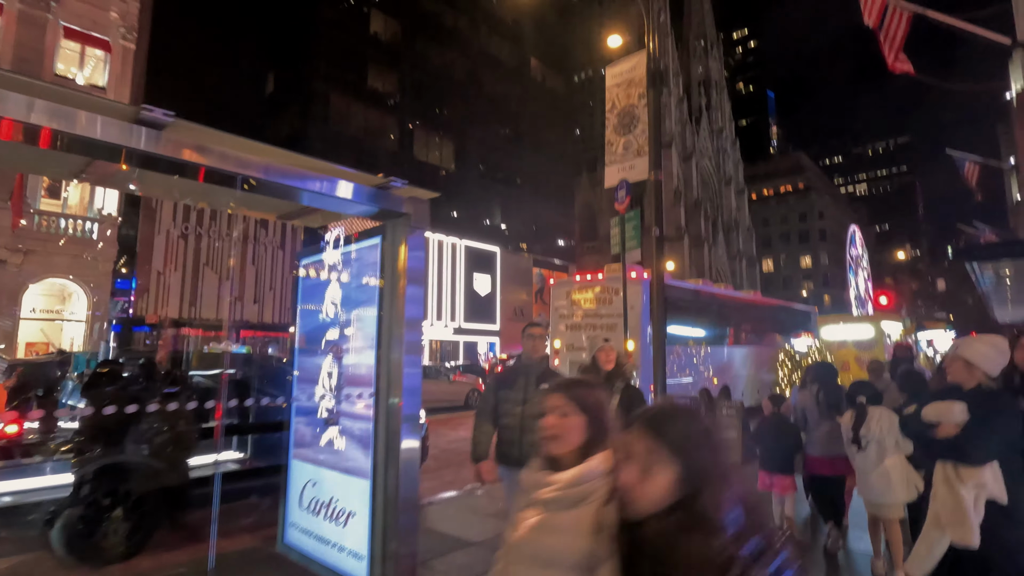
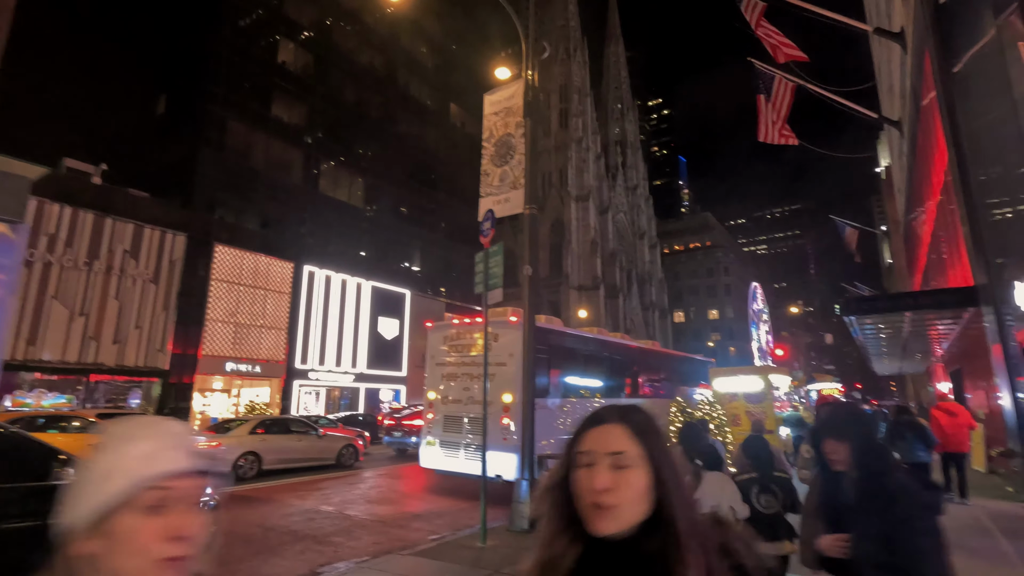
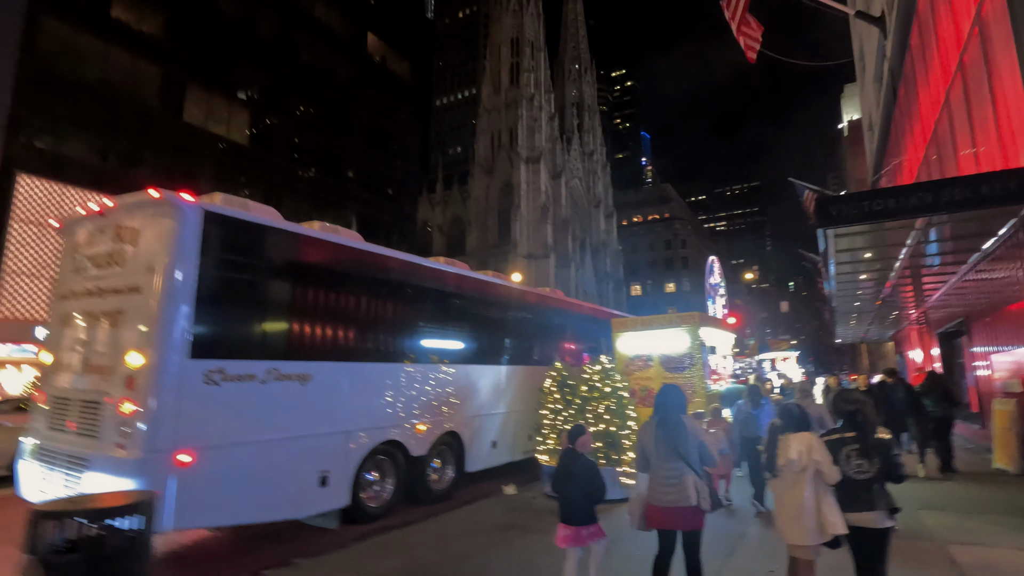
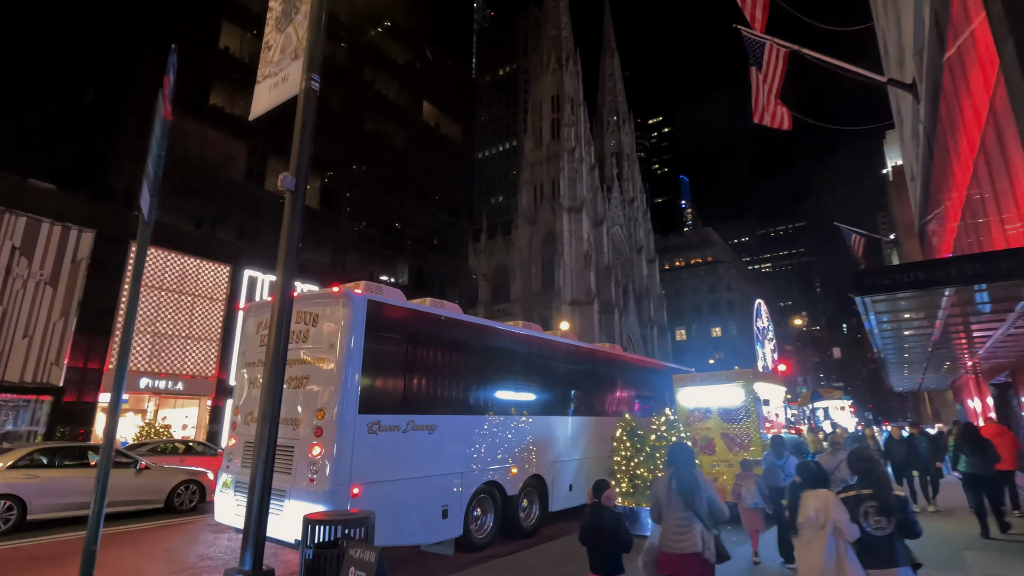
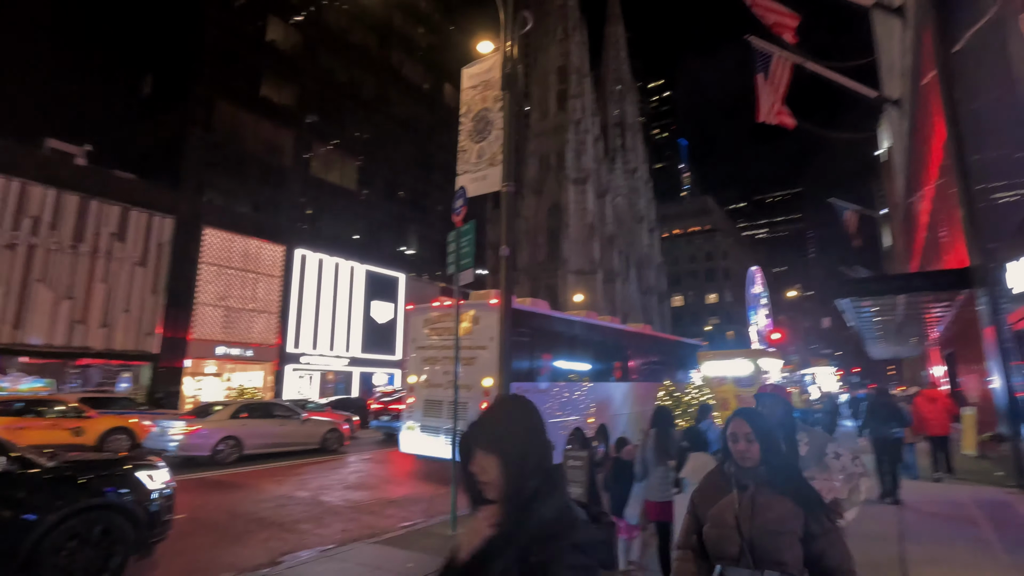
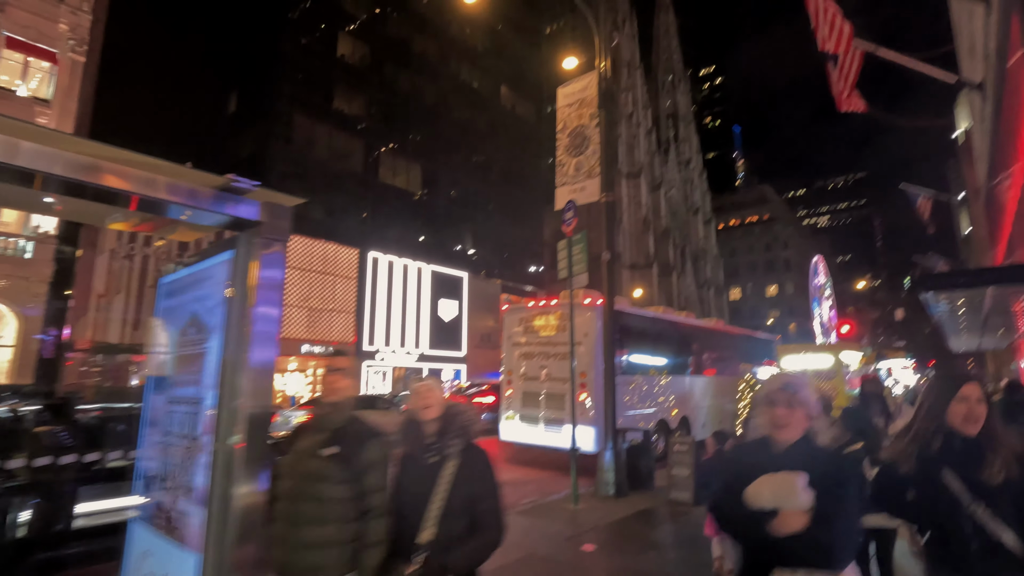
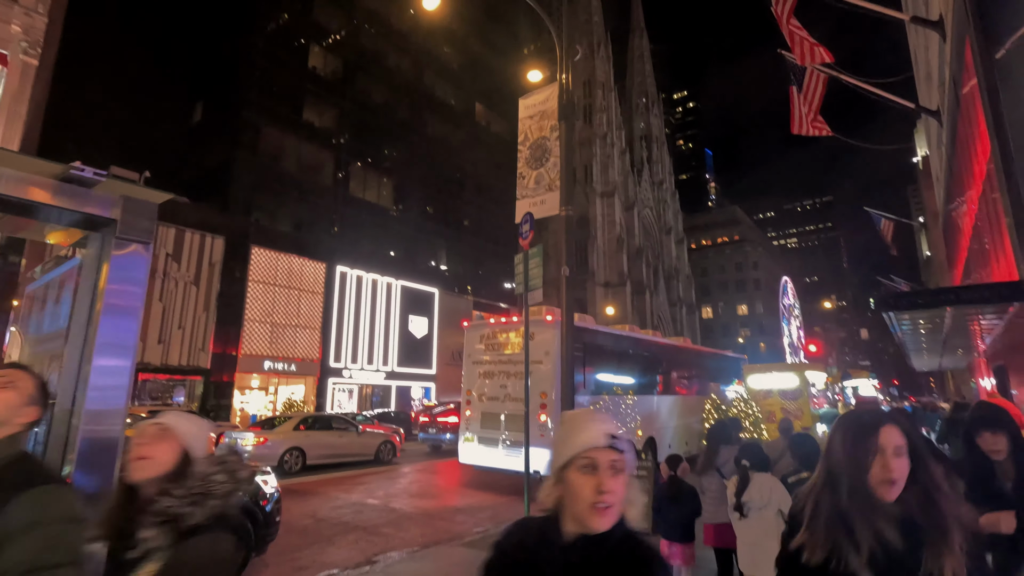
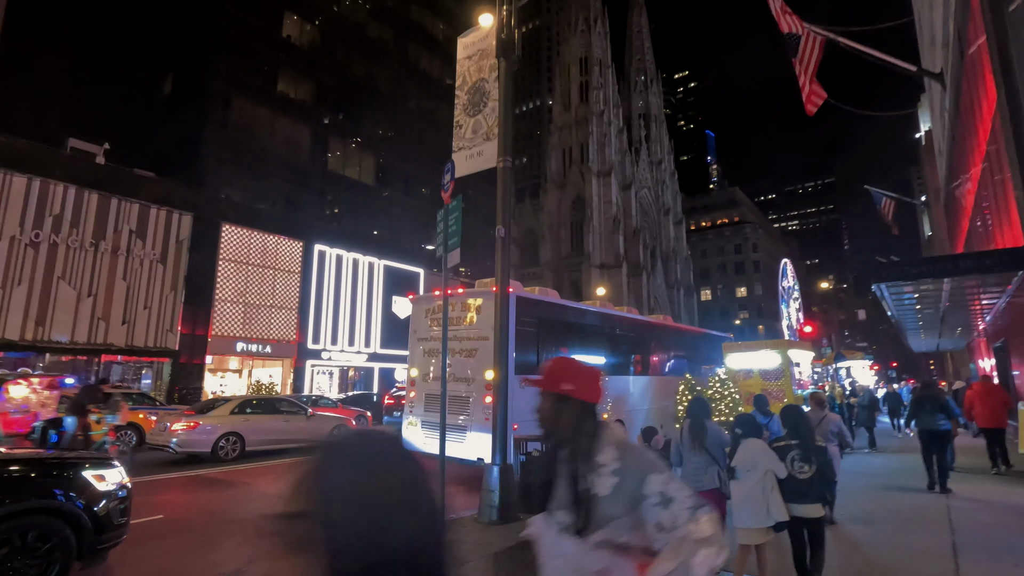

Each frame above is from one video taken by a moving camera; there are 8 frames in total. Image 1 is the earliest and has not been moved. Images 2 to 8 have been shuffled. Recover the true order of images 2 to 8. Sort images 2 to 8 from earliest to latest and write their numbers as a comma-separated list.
6, 7, 2, 5, 8, 4, 3
